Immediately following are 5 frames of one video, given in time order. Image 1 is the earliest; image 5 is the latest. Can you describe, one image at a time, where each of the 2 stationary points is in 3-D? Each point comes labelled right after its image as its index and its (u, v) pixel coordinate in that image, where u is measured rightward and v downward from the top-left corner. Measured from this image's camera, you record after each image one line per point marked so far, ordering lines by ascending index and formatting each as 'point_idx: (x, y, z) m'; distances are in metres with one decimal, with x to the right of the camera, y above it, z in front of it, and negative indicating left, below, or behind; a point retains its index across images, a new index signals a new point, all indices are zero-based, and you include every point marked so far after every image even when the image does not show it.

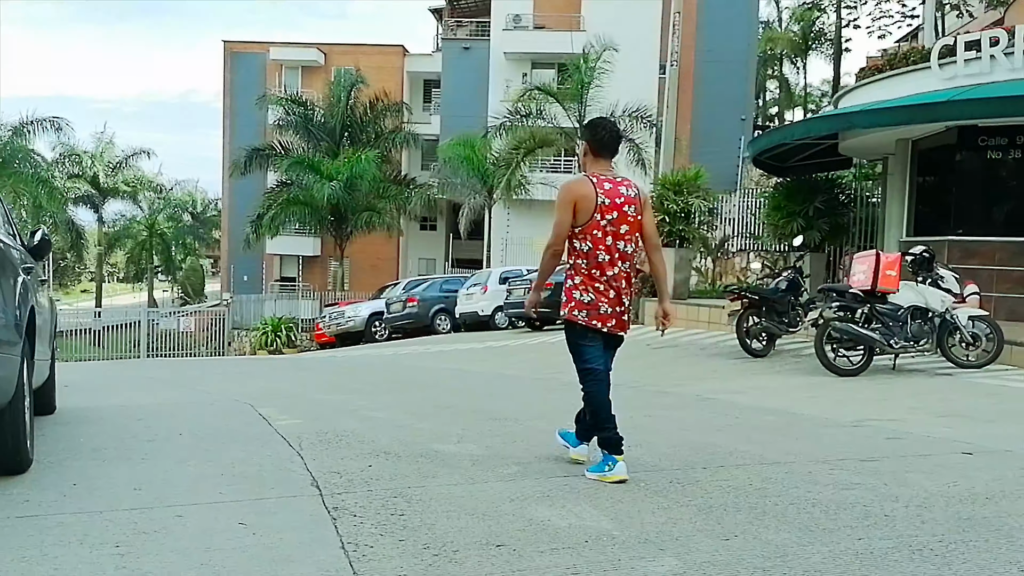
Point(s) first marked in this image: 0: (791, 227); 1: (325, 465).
0: (+4.3, +0.9, +16.8) m
1: (-0.9, -0.9, +5.3) m
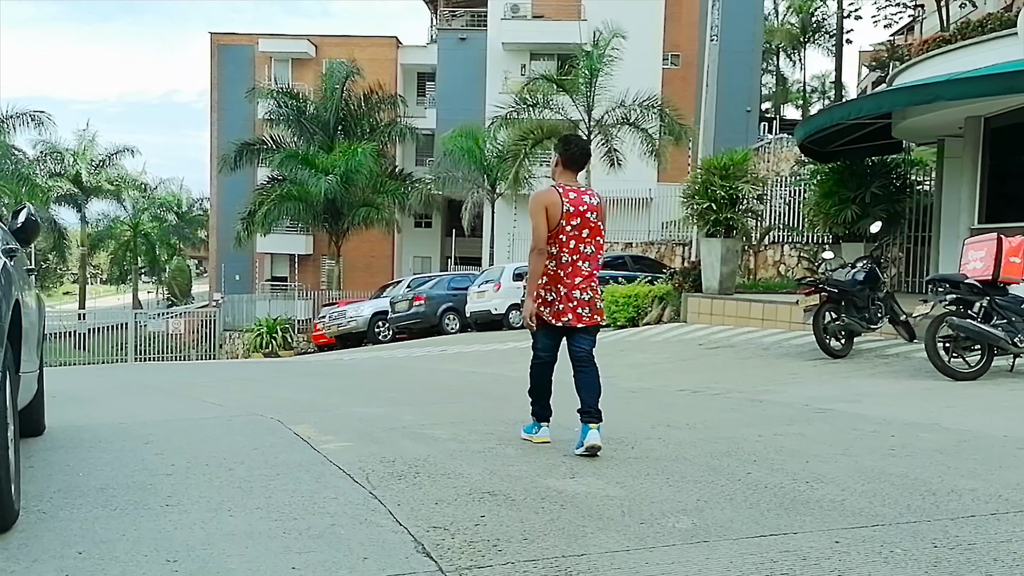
0: (+4.7, +1.0, +15.5) m
1: (-0.3, -0.8, +3.9) m
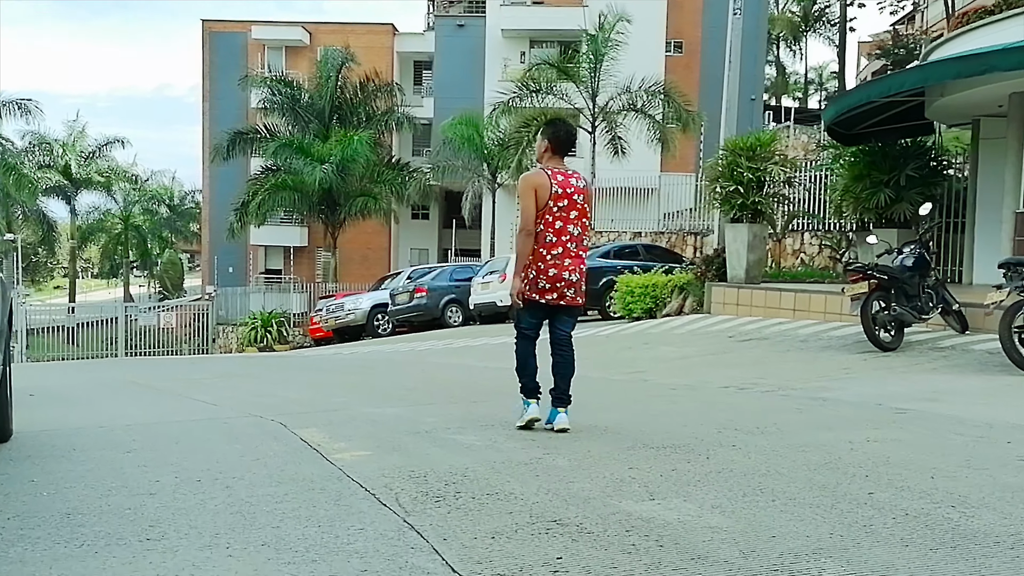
0: (+4.8, +1.2, +14.6) m
1: (-0.1, -0.7, +3.0) m
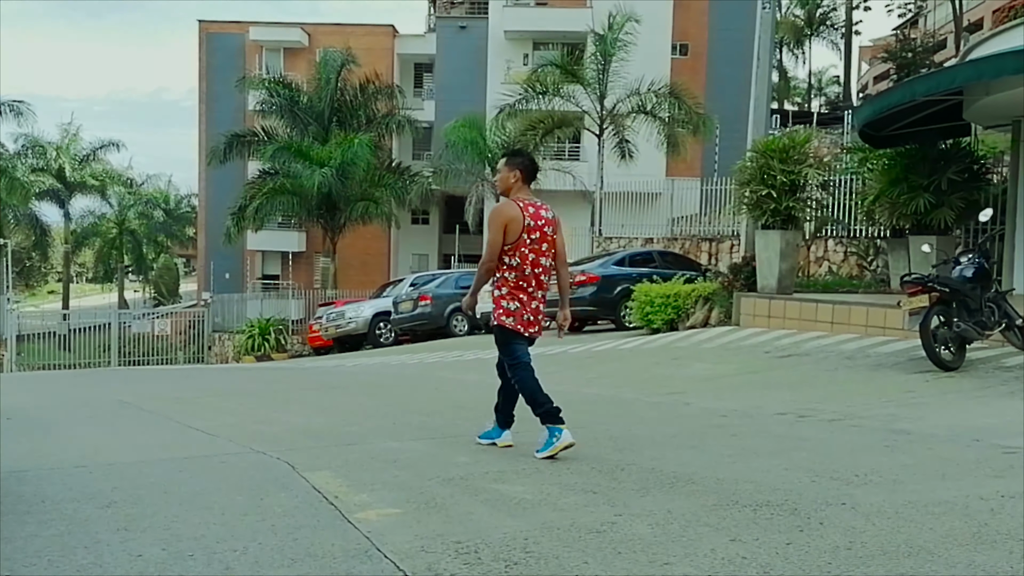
0: (+5.0, +1.0, +13.8) m
1: (+0.1, -0.8, +2.1) m
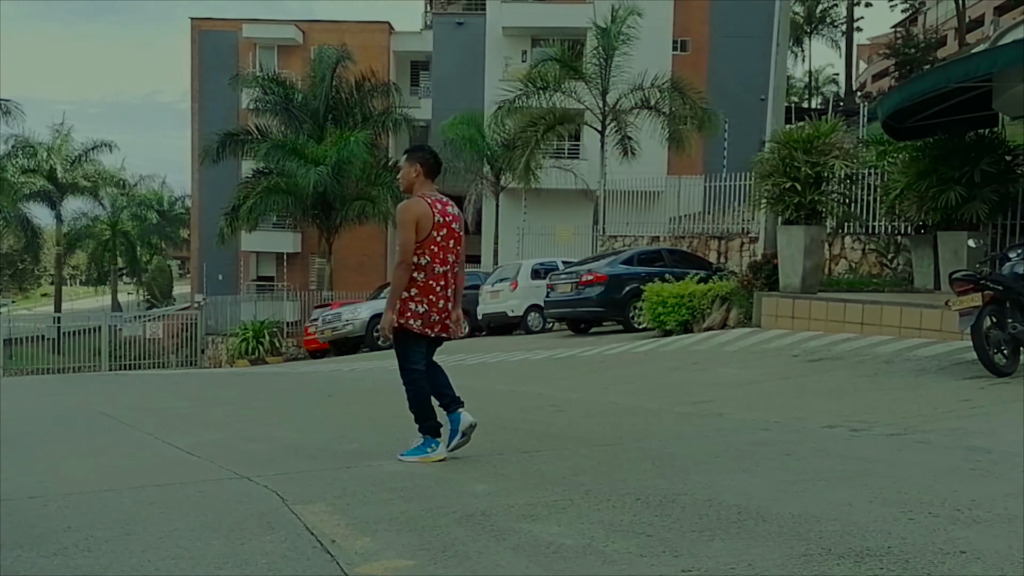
0: (+5.1, +1.1, +13.0) m
1: (+0.3, -0.8, +1.4) m
